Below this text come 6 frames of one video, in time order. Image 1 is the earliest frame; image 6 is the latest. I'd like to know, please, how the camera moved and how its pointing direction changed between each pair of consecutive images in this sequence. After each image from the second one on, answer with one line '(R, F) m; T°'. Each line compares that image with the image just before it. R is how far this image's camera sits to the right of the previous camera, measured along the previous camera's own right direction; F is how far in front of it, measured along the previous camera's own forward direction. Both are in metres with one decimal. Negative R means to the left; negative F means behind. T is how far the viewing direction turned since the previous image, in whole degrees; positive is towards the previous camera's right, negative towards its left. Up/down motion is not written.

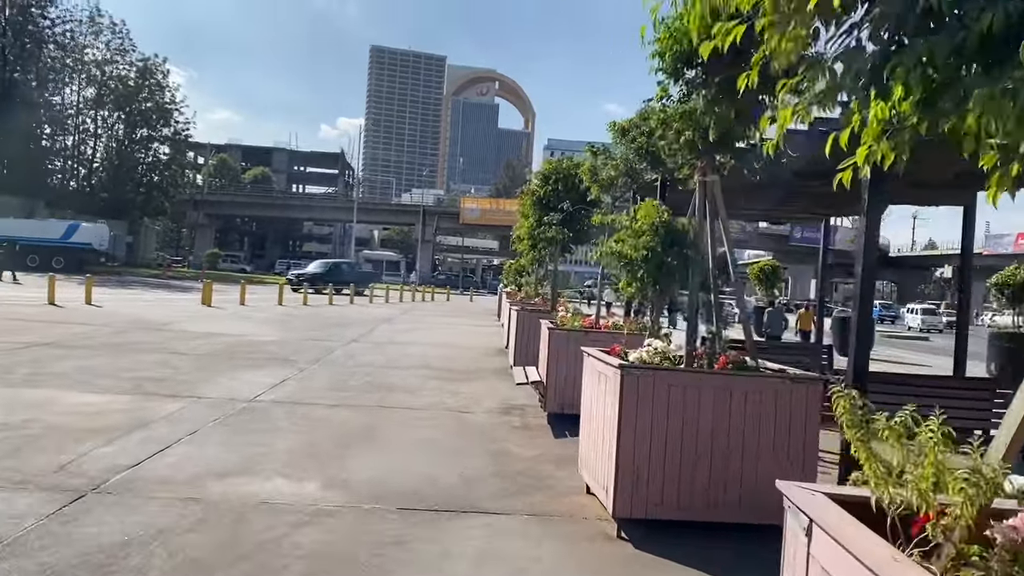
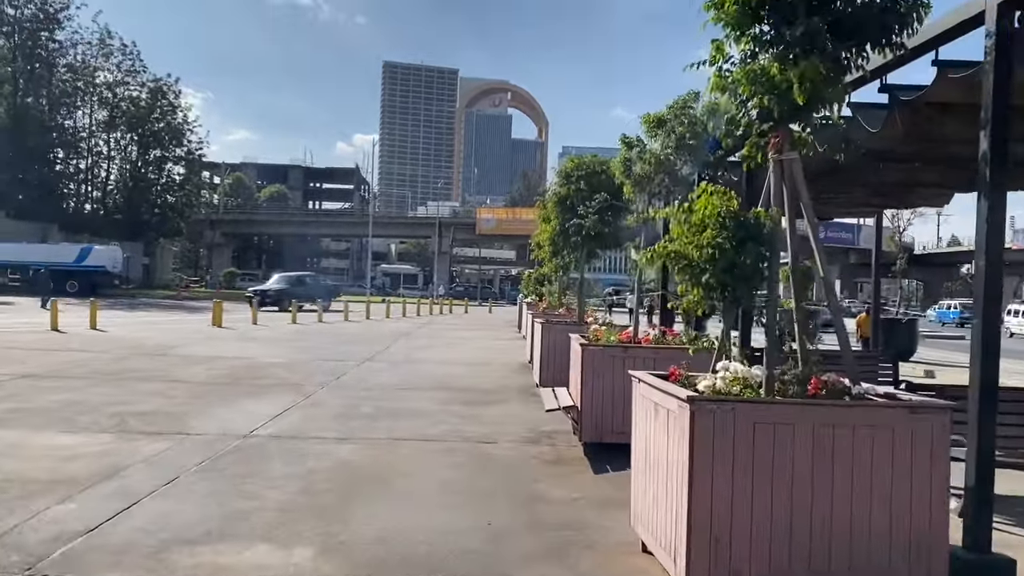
(-0.1, +1.3) m; -1°
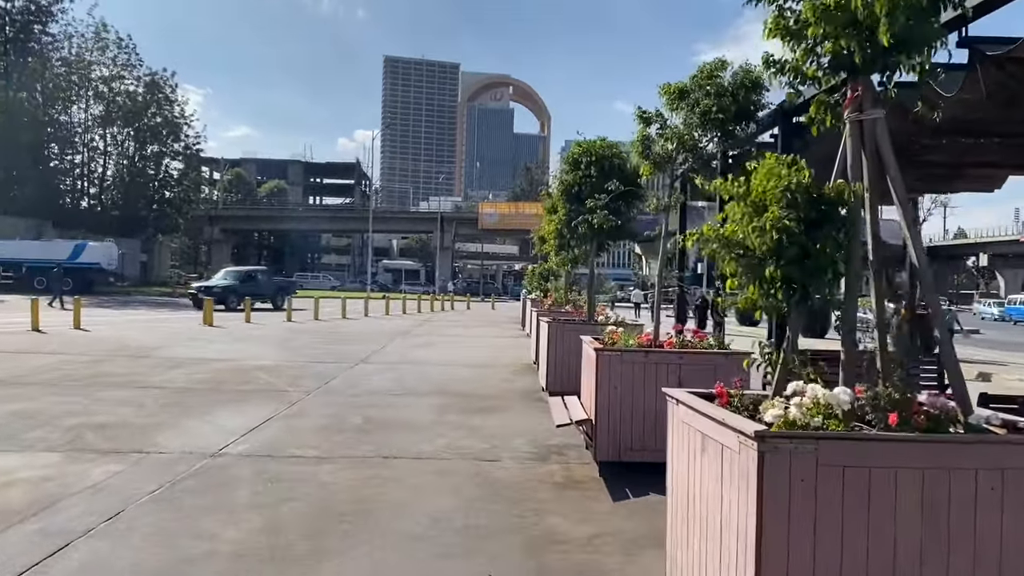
(0.0, +1.2) m; 0°
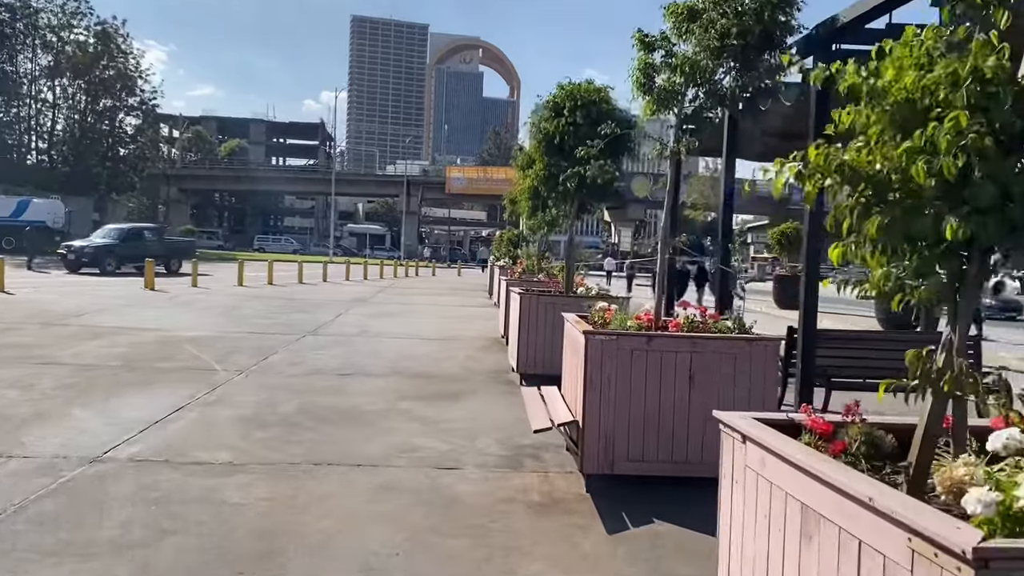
(0.0, +1.8) m; +2°
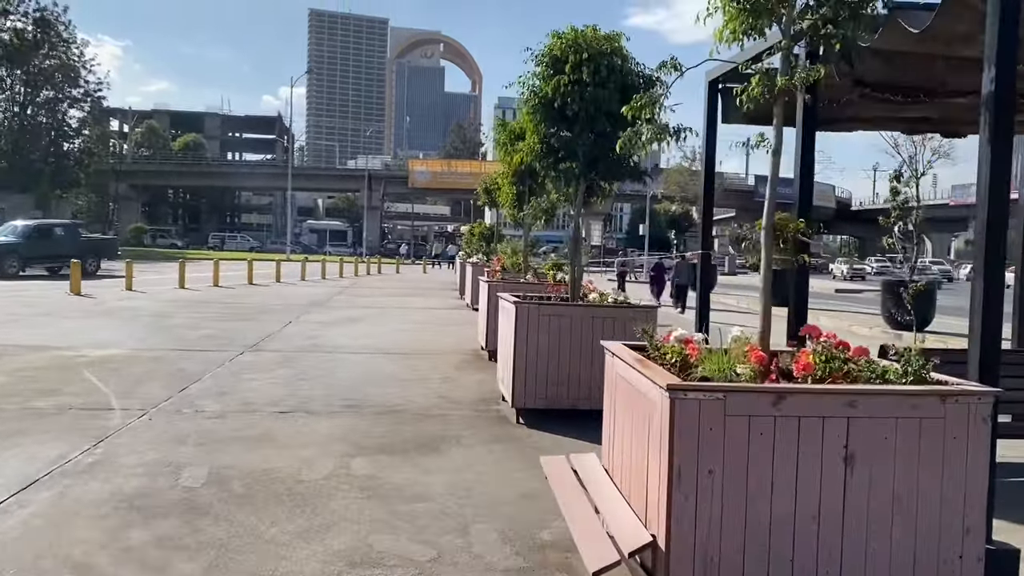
(-0.3, +2.6) m; +2°
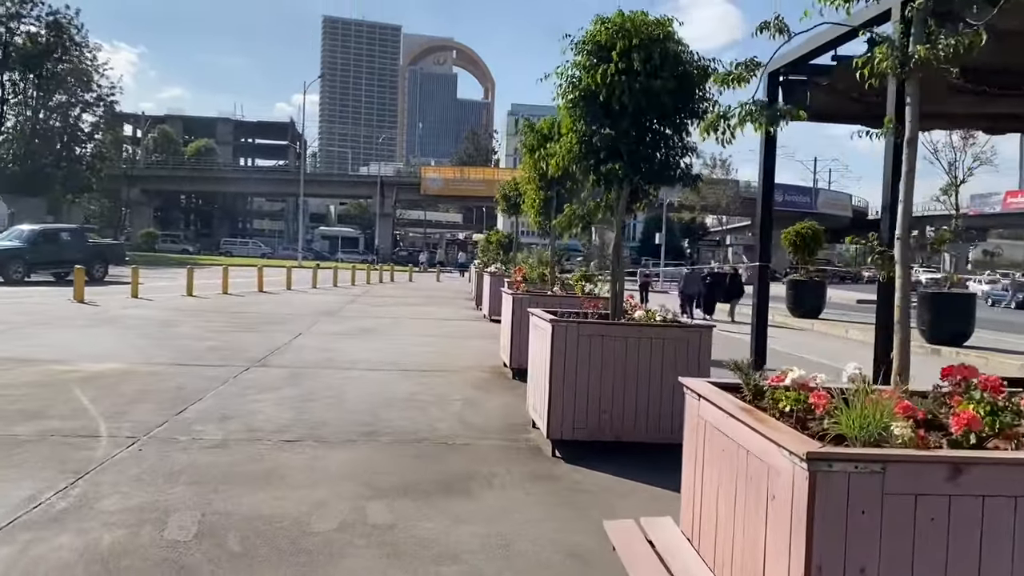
(-0.2, +0.9) m; -1°
